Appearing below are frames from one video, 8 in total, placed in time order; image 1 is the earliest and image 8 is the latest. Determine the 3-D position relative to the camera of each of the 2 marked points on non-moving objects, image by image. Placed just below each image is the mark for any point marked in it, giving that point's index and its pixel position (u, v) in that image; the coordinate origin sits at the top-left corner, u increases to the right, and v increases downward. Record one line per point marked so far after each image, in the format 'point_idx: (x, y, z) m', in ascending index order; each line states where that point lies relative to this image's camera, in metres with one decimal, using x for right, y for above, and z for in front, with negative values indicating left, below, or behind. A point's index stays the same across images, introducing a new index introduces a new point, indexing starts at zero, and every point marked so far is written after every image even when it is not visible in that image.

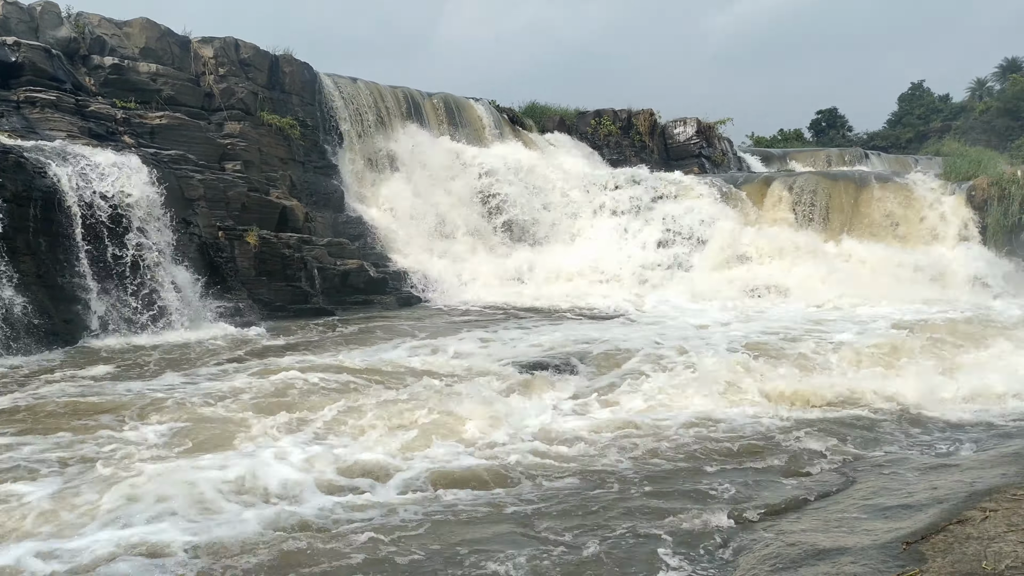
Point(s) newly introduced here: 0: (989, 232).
0: (+7.7, +0.9, +11.9) m
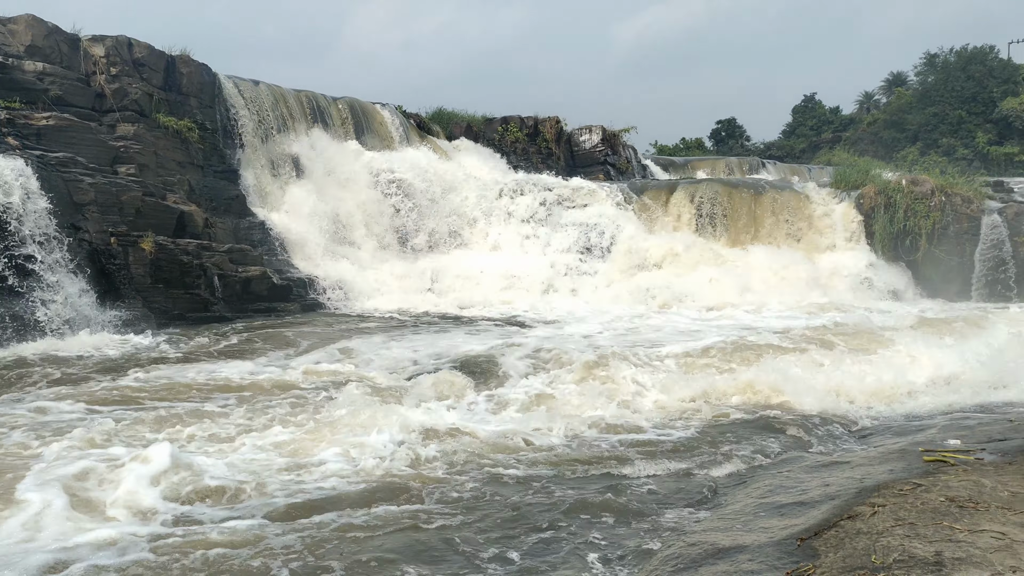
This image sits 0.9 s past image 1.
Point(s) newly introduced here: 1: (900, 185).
0: (+6.1, +0.8, +12.3) m
1: (+6.5, +1.7, +12.3) m
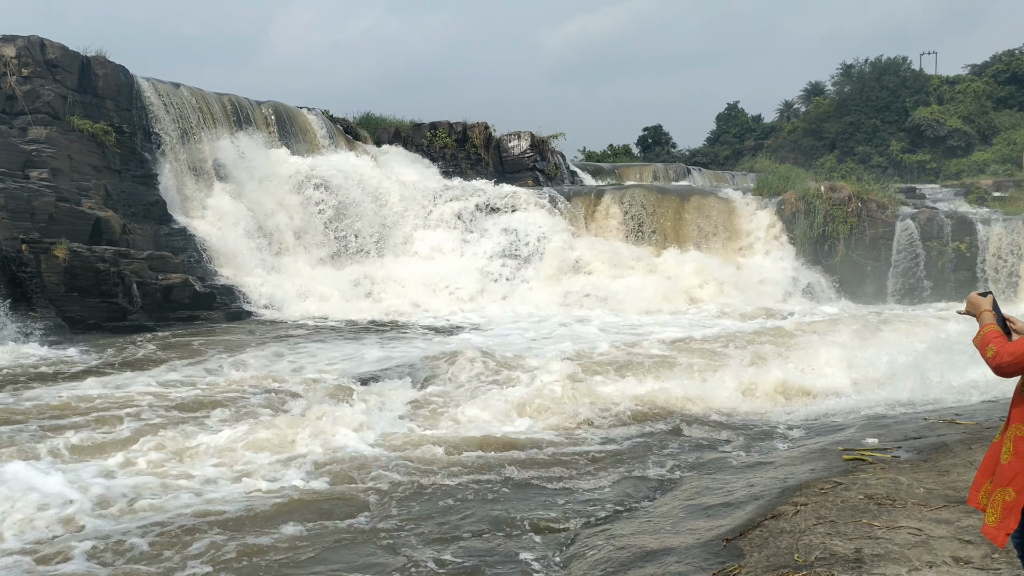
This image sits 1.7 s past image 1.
0: (+4.8, +0.7, +12.5) m
1: (+5.2, +1.7, +12.6) m
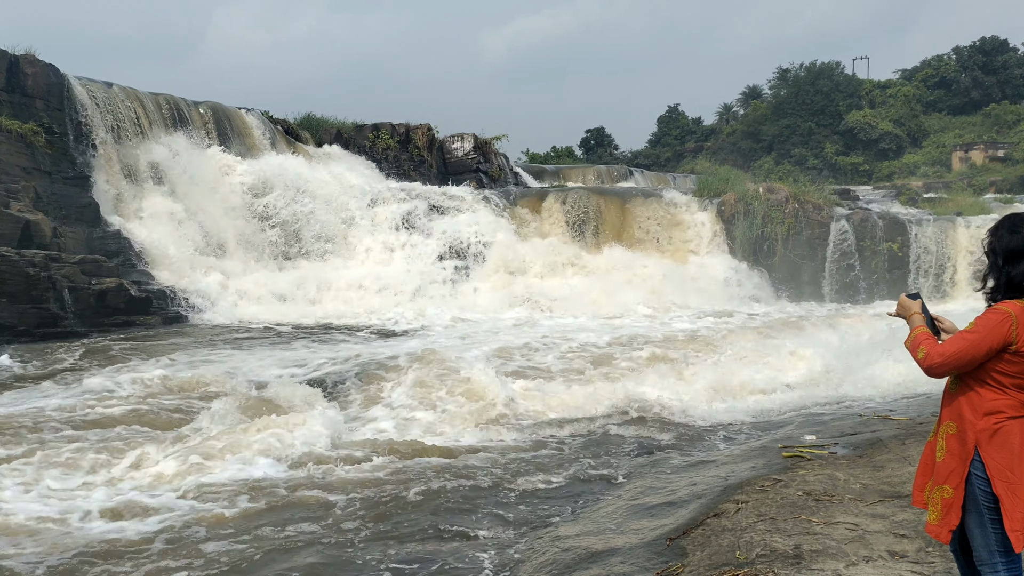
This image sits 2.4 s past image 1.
0: (+3.7, +0.7, +12.6) m
1: (+4.1, +1.6, +12.7) m
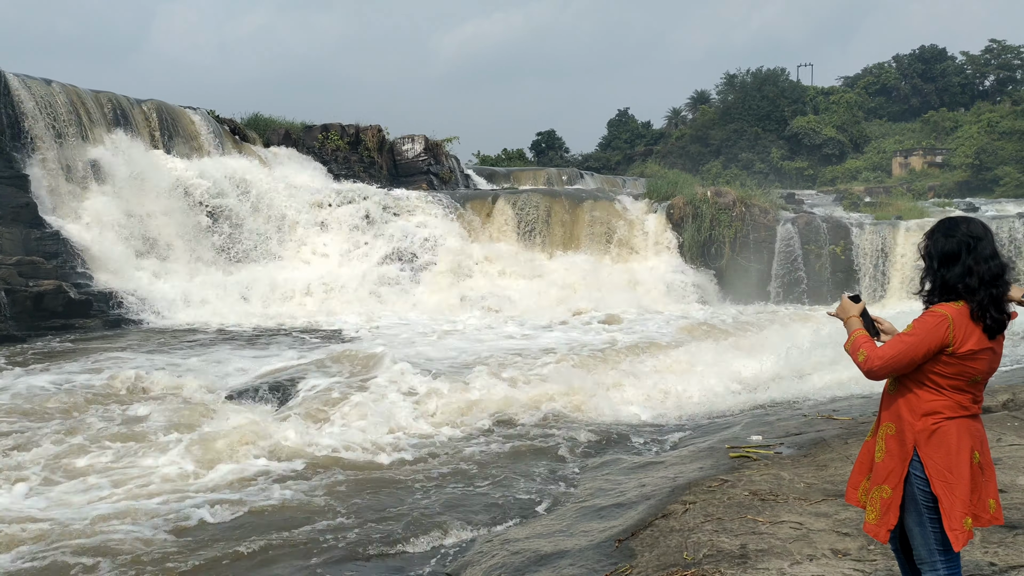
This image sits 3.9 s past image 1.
0: (+2.8, +0.7, +12.7) m
1: (+3.2, +1.6, +12.8) m
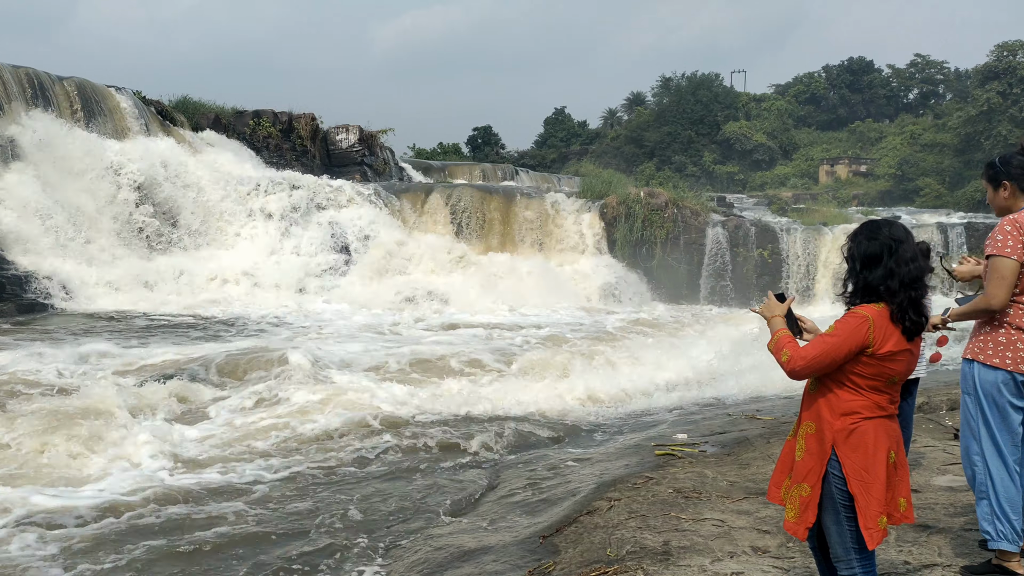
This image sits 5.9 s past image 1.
0: (+2.2, +0.9, +13.3) m
1: (+2.6, +1.8, +13.5) m
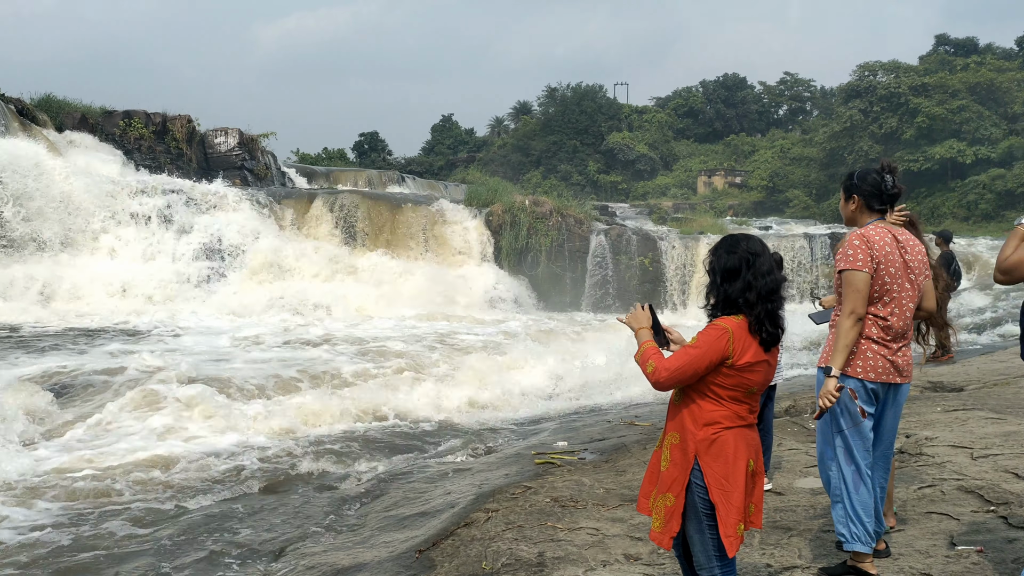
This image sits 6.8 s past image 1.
0: (+0.2, +0.8, +13.3) m
1: (+0.5, +1.7, +13.5) m
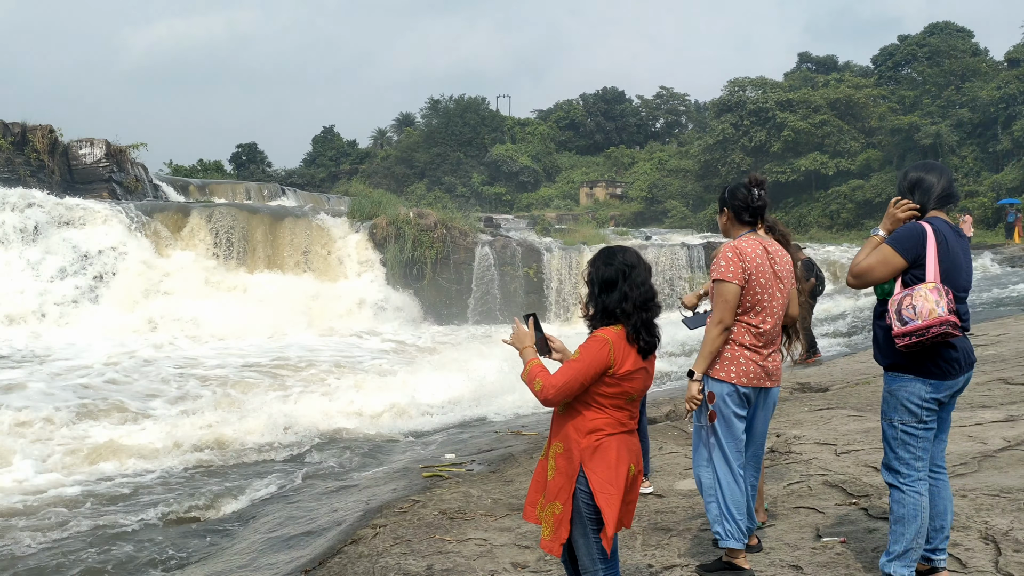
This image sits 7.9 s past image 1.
0: (-1.9, +0.5, +13.1) m
1: (-1.6, +1.4, +13.4) m
